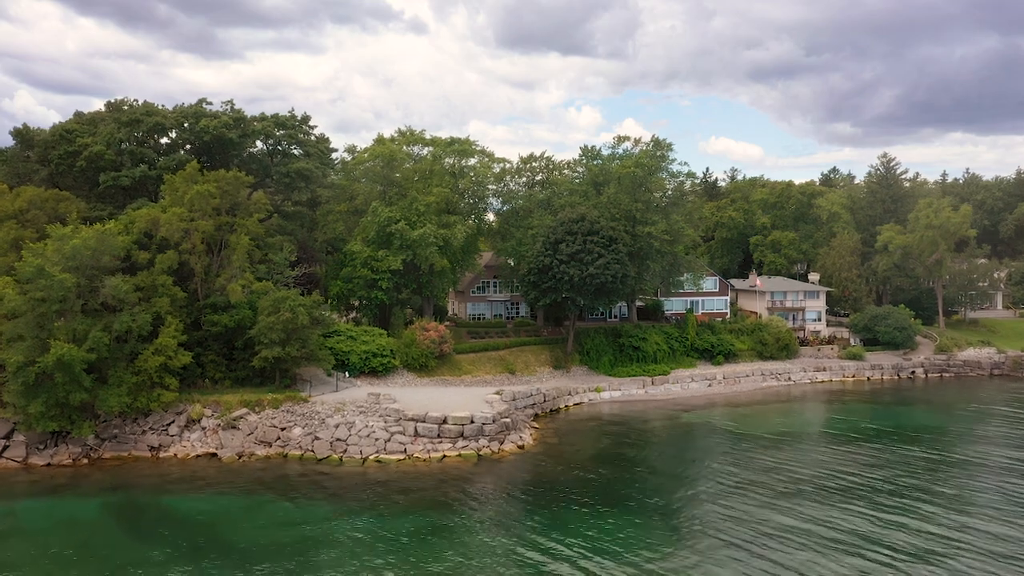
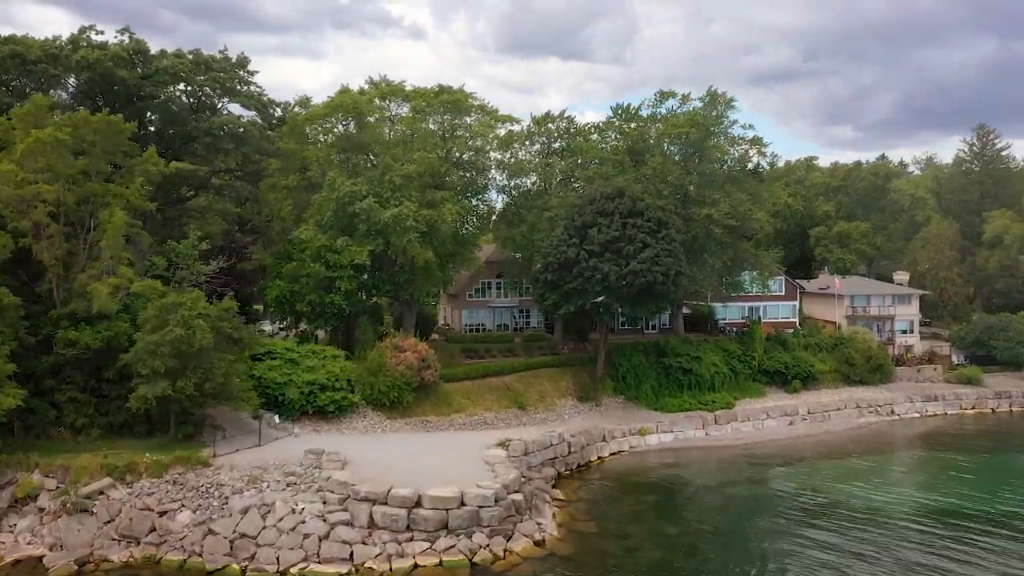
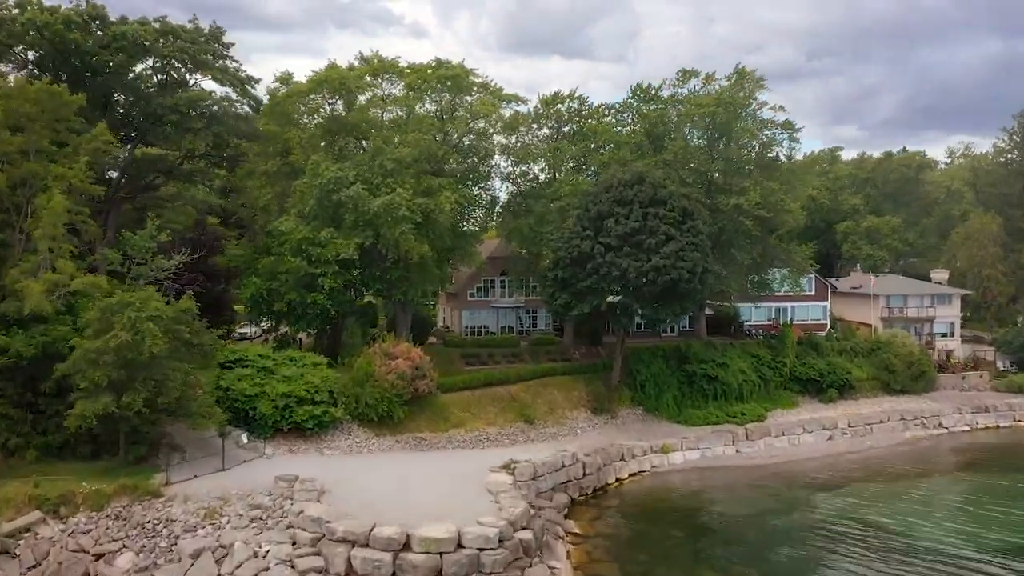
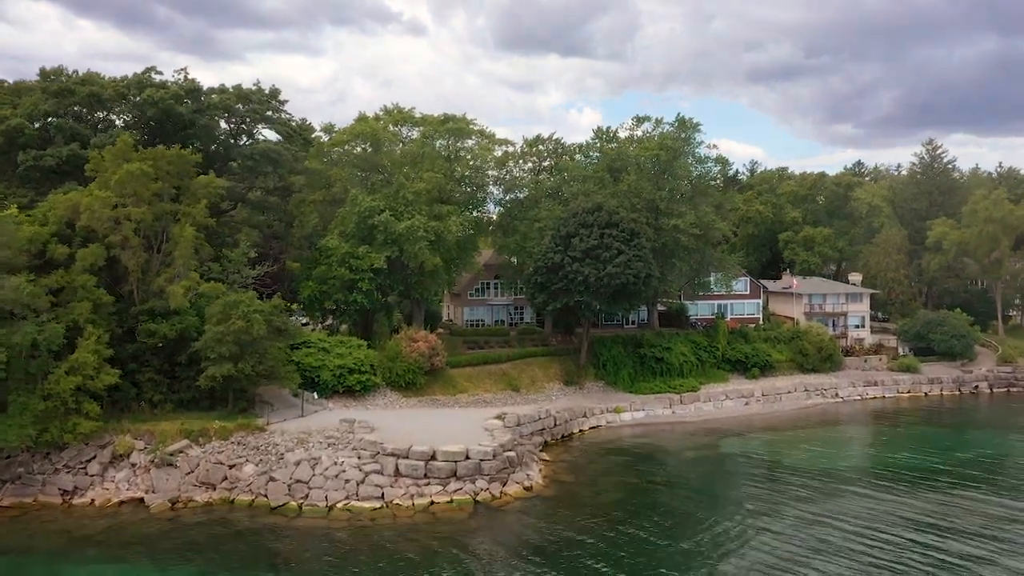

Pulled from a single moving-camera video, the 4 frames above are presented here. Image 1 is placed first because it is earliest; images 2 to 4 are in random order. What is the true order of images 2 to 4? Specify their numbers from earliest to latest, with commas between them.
4, 2, 3
